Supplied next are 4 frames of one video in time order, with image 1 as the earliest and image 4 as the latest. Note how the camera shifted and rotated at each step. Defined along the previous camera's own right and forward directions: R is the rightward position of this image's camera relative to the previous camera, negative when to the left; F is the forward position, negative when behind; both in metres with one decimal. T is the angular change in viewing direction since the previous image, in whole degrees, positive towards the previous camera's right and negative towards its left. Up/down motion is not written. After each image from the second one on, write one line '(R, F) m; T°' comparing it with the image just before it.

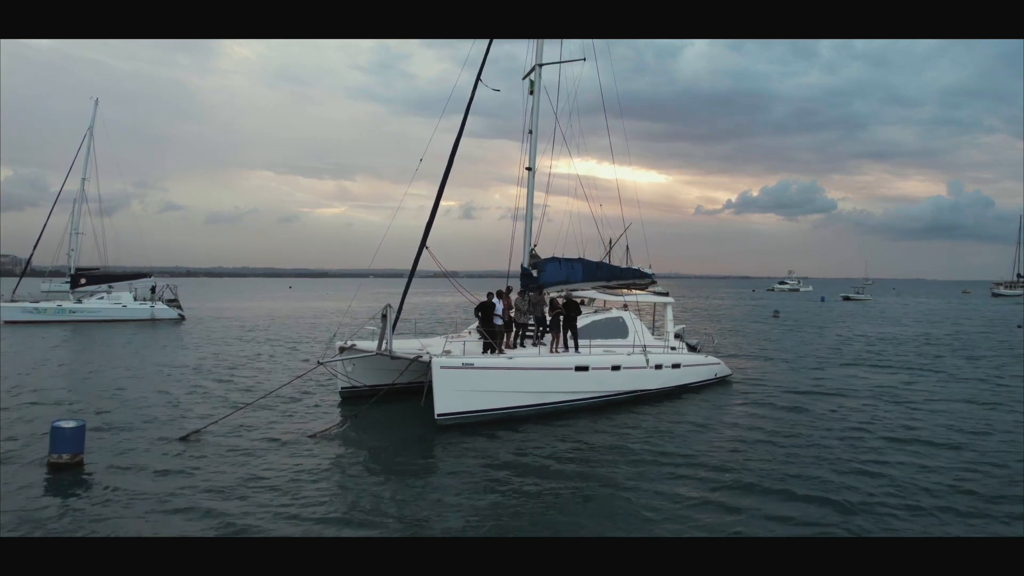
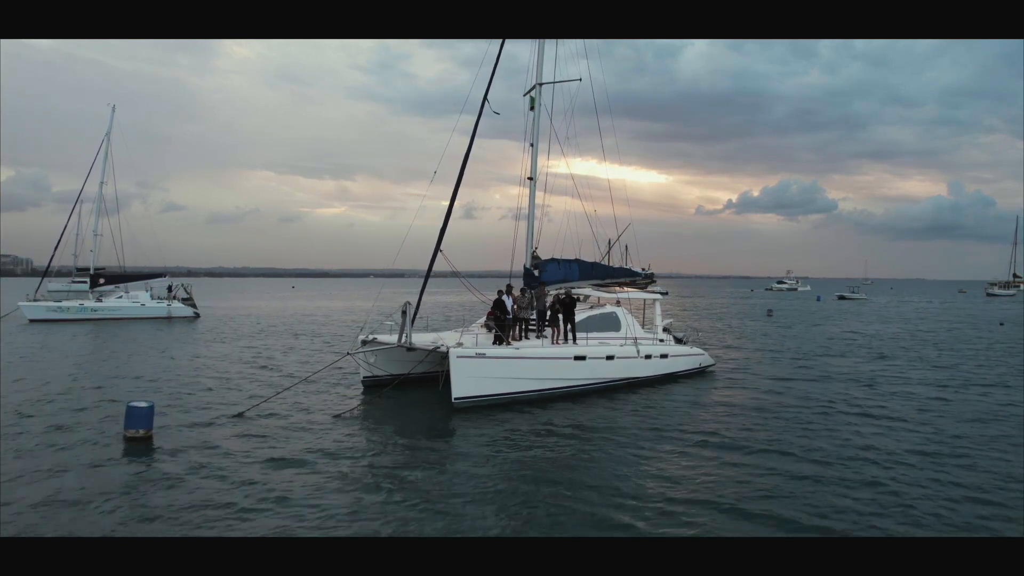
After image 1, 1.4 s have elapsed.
(-0.3, -0.4) m; 0°
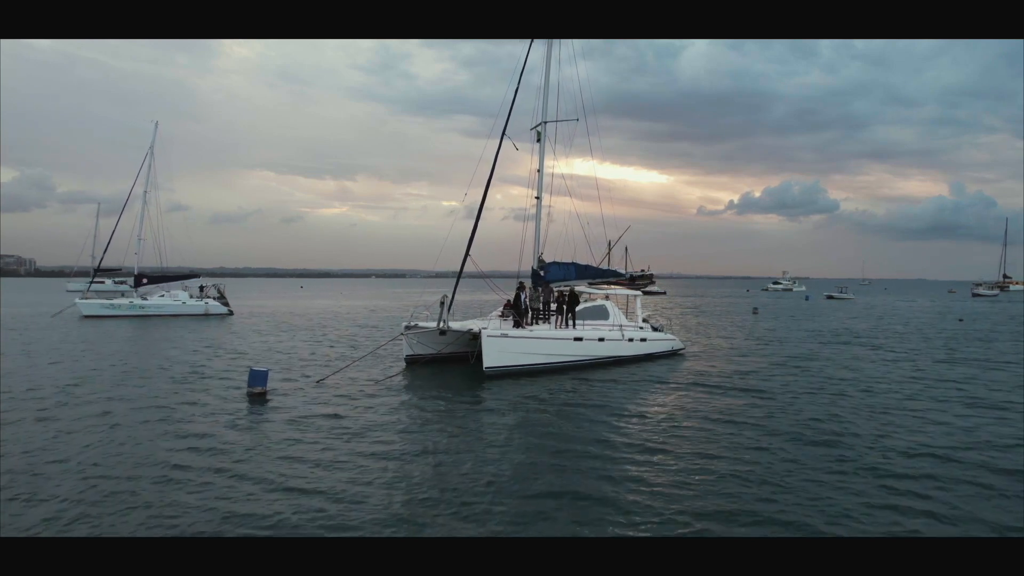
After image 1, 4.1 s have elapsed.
(-0.7, -0.8) m; 0°
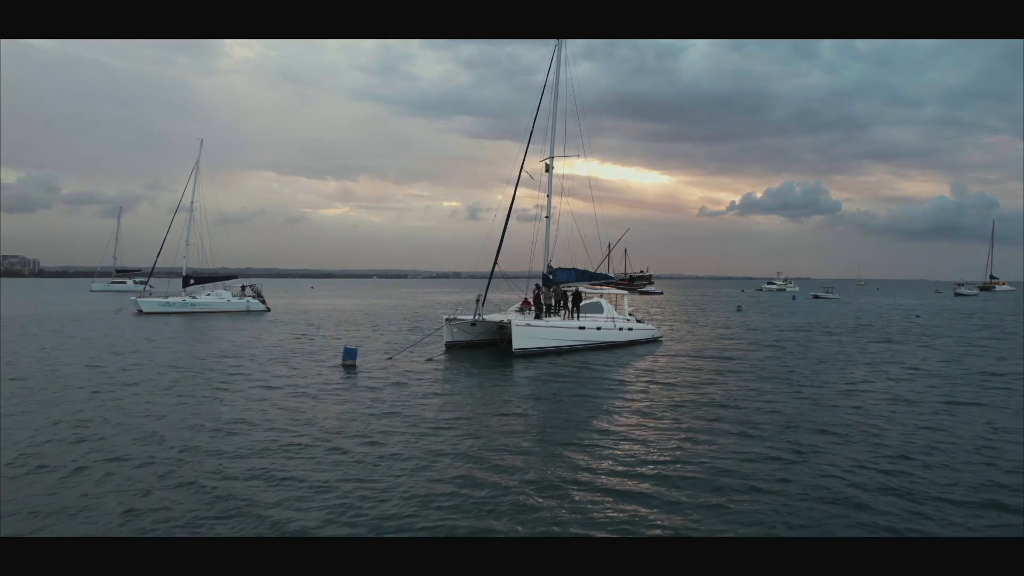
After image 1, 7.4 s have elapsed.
(-0.8, -1.1) m; 0°
